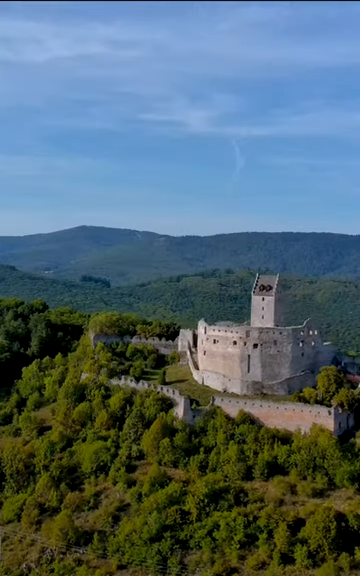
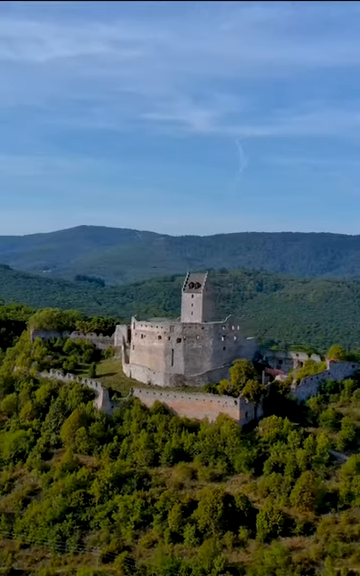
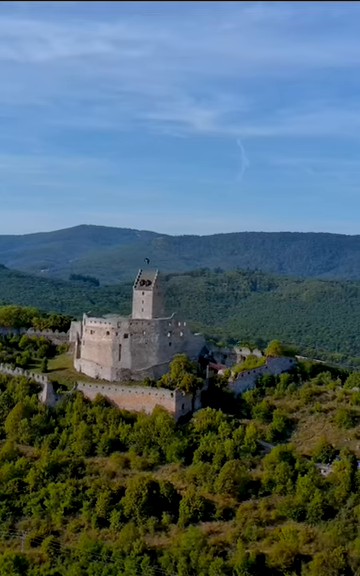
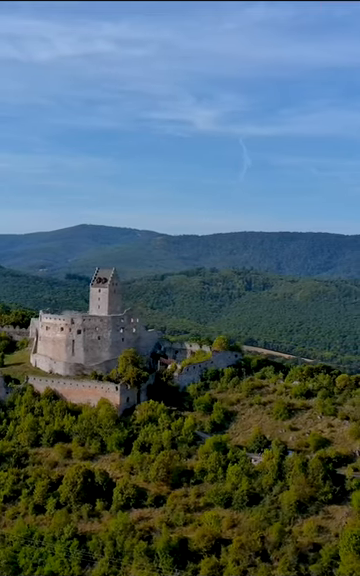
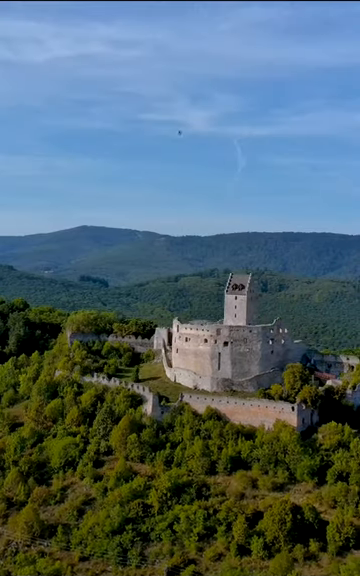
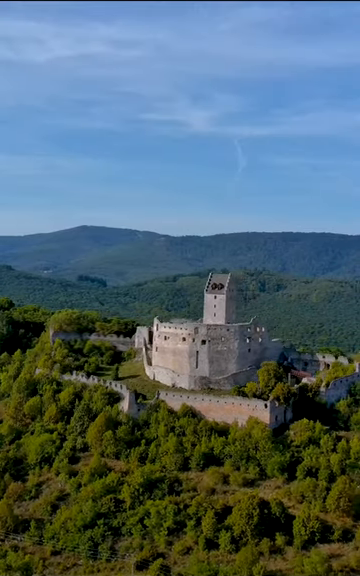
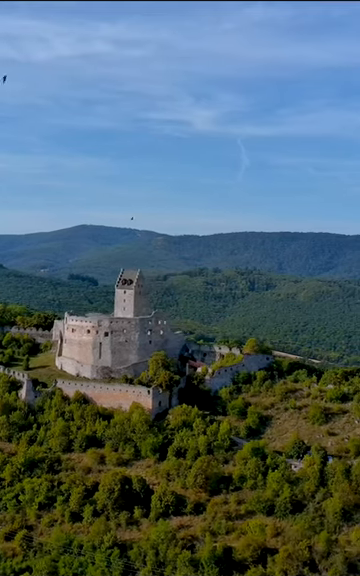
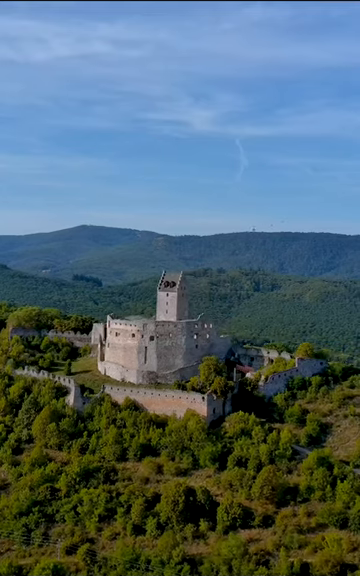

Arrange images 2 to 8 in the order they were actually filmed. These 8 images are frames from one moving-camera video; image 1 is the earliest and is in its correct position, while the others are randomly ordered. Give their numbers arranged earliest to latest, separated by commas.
5, 6, 2, 8, 3, 7, 4
